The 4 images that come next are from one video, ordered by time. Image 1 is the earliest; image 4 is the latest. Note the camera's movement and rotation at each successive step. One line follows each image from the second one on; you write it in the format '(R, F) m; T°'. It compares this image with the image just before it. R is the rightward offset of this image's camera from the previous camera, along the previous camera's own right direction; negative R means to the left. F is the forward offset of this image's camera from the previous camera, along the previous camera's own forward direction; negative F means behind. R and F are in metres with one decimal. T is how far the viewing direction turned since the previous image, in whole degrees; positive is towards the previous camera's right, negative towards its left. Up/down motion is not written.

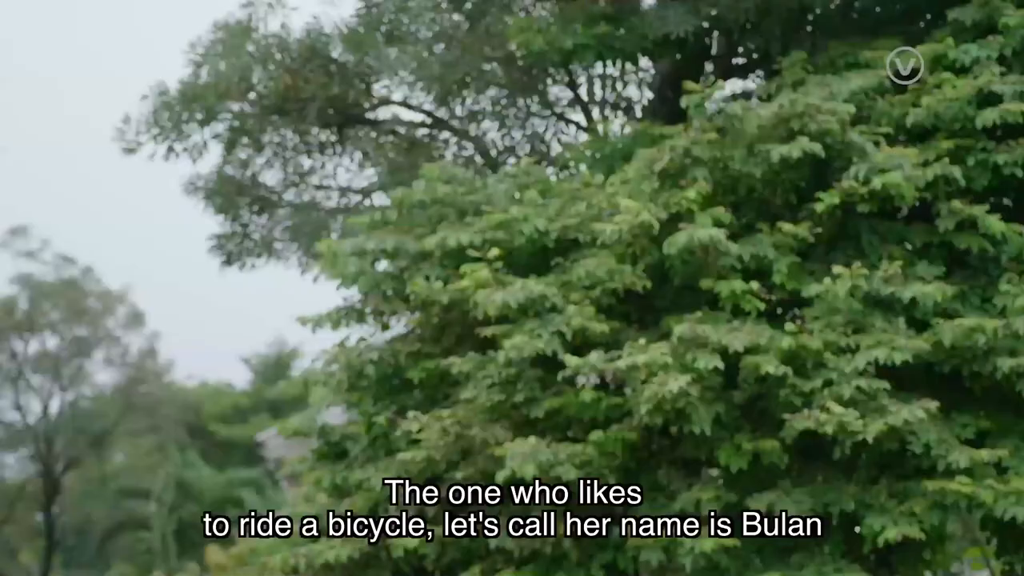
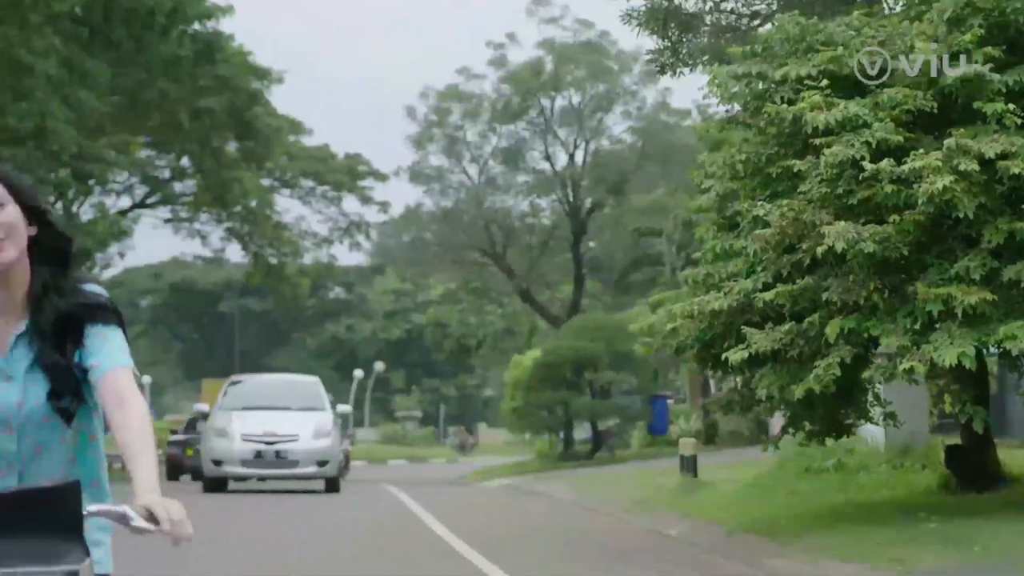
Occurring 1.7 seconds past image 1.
(+1.2, -3.1) m; -15°
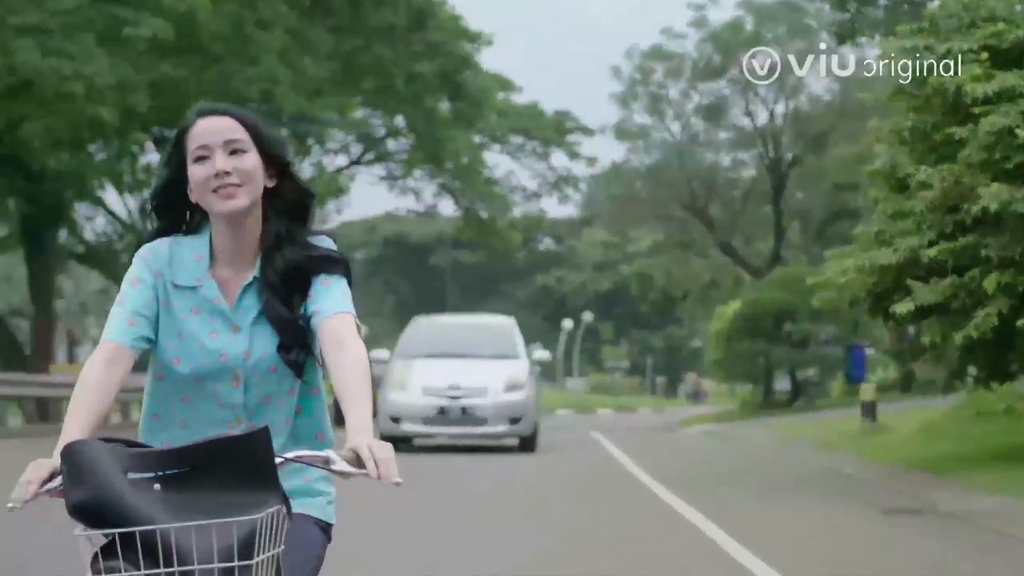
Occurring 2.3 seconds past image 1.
(+0.2, -1.3) m; -6°
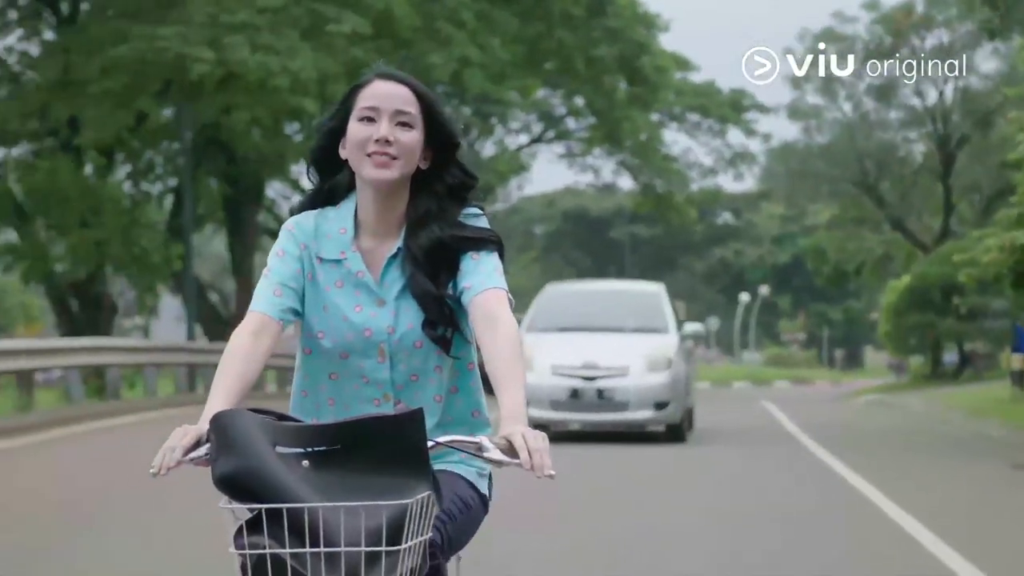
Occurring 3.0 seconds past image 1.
(+0.1, -1.5) m; -5°
